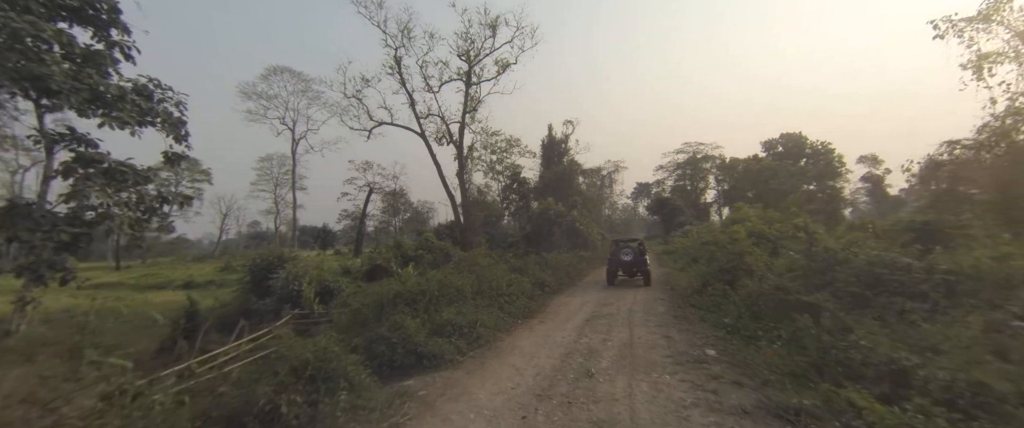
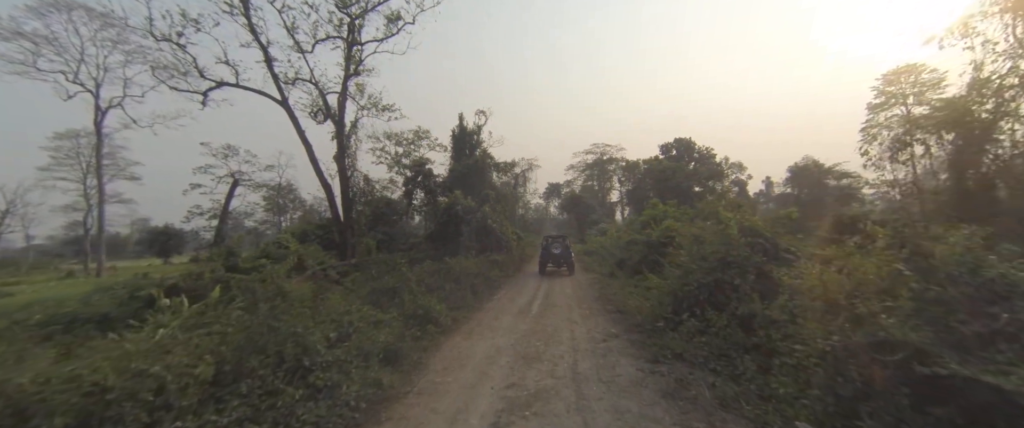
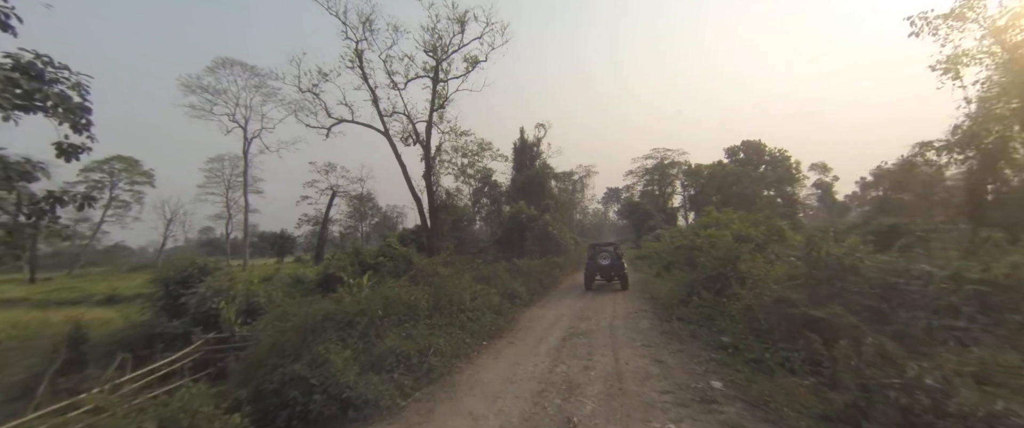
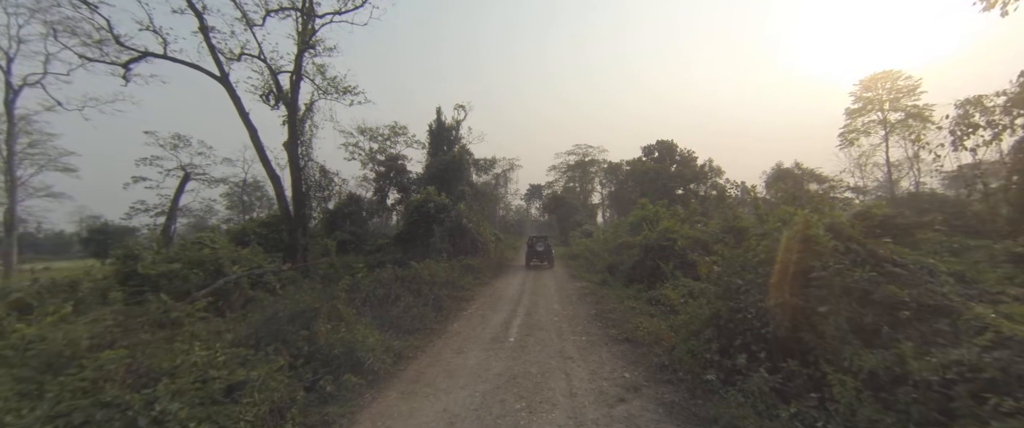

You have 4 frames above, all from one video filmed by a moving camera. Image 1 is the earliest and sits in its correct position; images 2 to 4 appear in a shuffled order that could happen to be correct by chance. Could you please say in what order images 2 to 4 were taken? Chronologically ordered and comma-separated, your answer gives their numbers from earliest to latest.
3, 2, 4
